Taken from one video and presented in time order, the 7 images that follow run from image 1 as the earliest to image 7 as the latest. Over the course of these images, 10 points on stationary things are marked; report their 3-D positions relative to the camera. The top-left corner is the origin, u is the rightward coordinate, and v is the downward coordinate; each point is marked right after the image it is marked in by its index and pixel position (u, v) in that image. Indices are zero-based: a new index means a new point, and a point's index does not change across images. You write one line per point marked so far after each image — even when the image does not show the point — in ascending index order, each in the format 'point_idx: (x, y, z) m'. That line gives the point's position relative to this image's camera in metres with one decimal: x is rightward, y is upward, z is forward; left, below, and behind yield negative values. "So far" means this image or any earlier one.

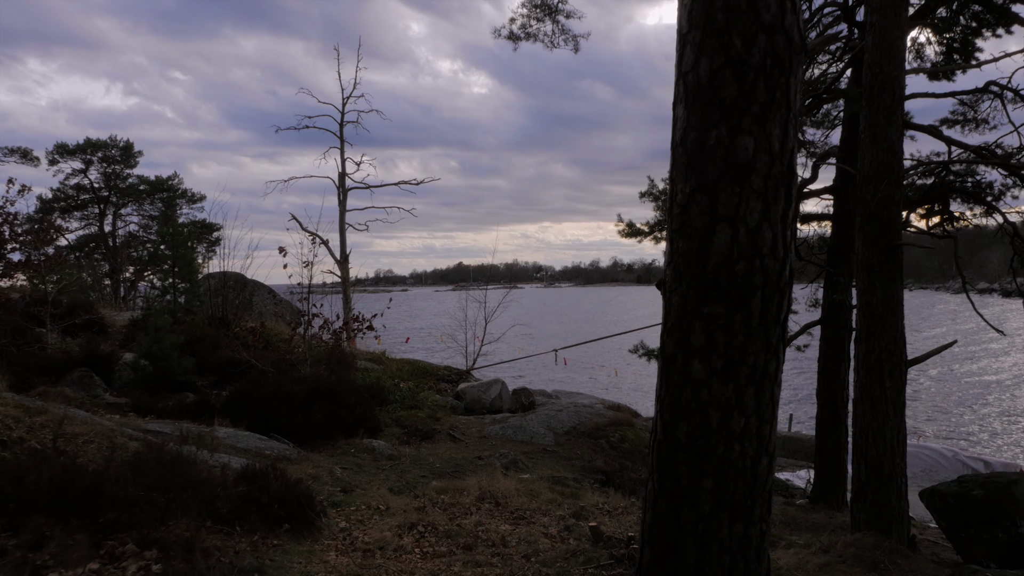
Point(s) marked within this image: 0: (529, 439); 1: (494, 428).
0: (+0.2, -1.4, +8.5) m
1: (-0.2, -1.3, +8.9) m
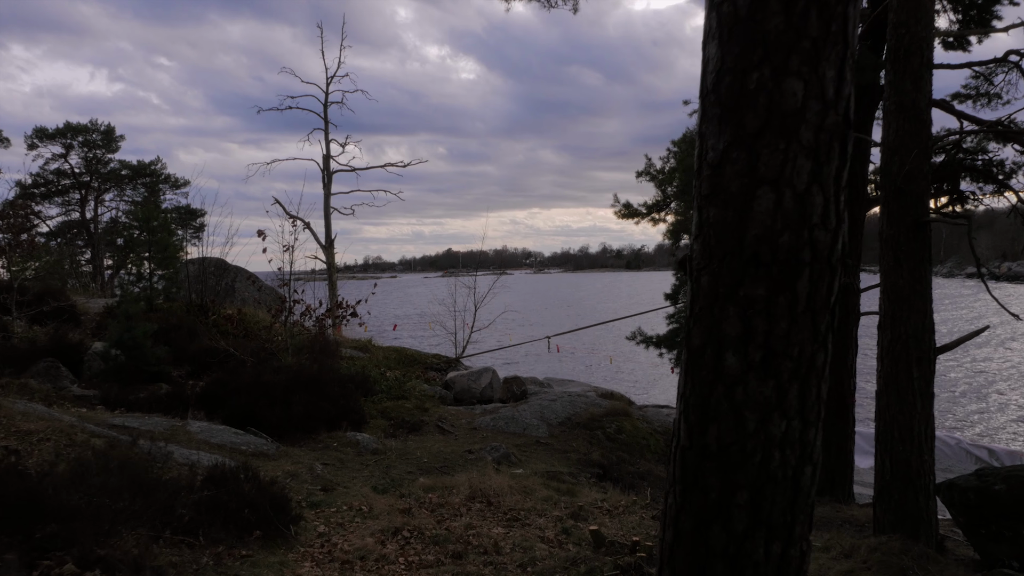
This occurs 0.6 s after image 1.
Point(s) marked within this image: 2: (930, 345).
0: (+0.1, -1.3, +8.1) m
1: (-0.3, -1.2, +8.4) m
2: (+2.0, -0.3, +4.4) m
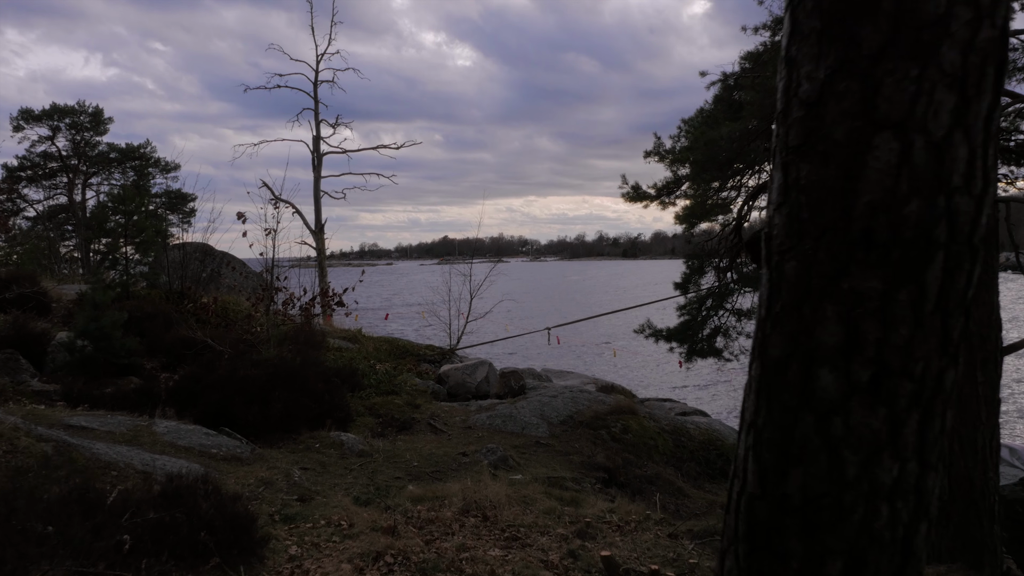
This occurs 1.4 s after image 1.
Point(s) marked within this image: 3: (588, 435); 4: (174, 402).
0: (+0.1, -1.2, +7.5) m
1: (-0.3, -1.1, +7.8) m
2: (+2.0, -0.2, +3.8) m
3: (+0.6, -1.2, +7.5) m
4: (-2.5, -0.9, +6.9) m
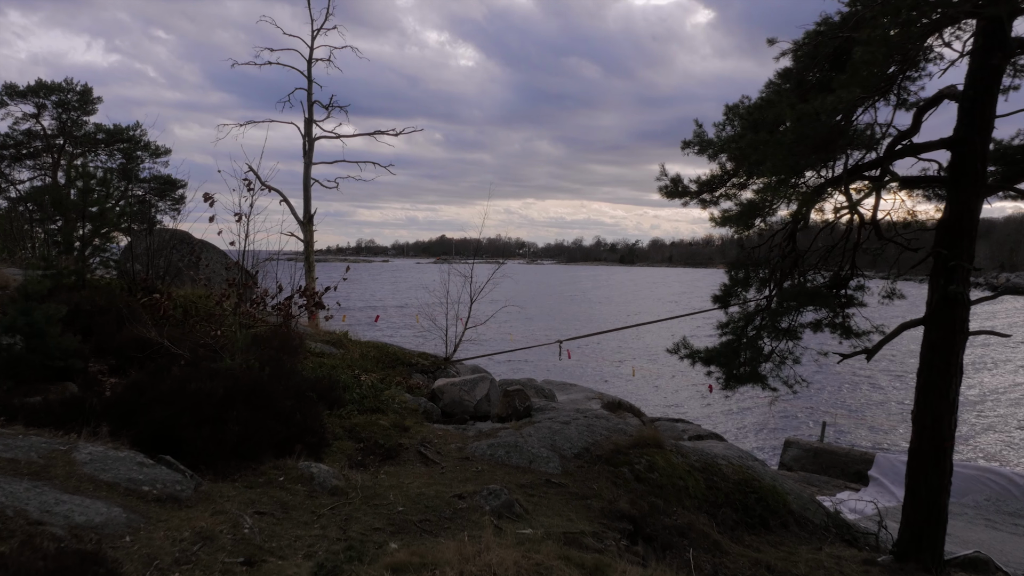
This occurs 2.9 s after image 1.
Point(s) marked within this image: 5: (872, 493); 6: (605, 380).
0: (+0.1, -1.2, +6.3) m
1: (-0.2, -1.1, +6.6) m
2: (+2.1, -0.3, +2.6) m
3: (+0.7, -1.3, +6.3) m
4: (-2.5, -0.8, +5.6) m
5: (+4.2, -2.4, +10.8) m
6: (+1.7, -1.7, +16.6) m
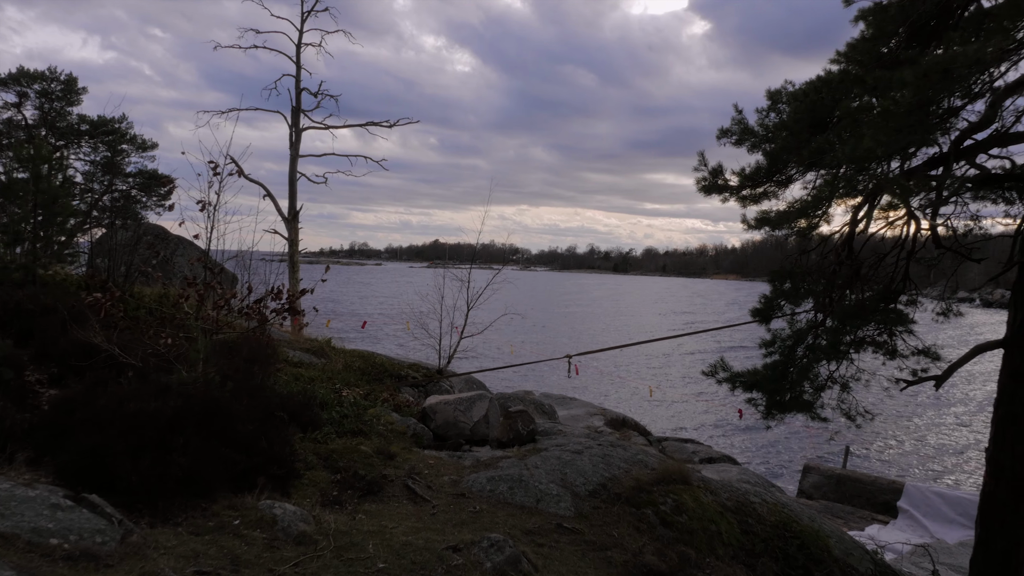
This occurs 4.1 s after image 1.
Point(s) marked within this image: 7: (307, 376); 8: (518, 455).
0: (+0.1, -1.2, +5.3) m
1: (-0.2, -1.2, +5.7) m
2: (+2.2, -0.4, +1.6) m
3: (+0.7, -1.3, +5.3) m
4: (-2.4, -0.8, +4.6) m
5: (+4.2, -2.6, +9.8) m
6: (+1.6, -1.8, +15.6) m
7: (-1.7, -0.7, +7.6) m
8: (0.0, -1.1, +6.2) m
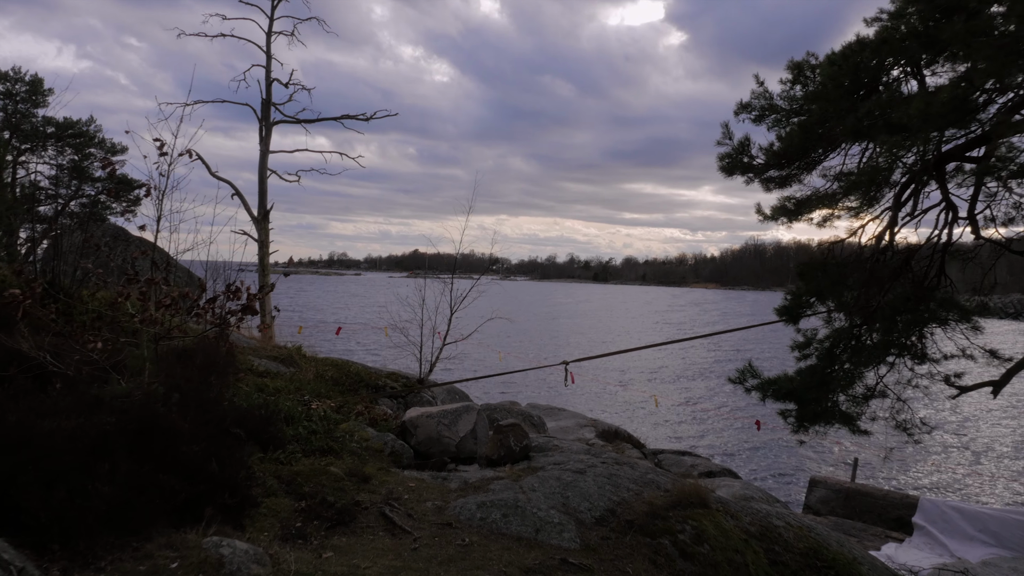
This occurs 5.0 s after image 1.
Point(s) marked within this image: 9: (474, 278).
0: (+0.1, -1.2, +4.5) m
1: (-0.2, -1.1, +4.9) m
2: (+2.2, -0.3, +0.9) m
3: (+0.7, -1.3, +4.6) m
4: (-2.4, -0.8, +3.8) m
5: (+4.1, -2.6, +9.1) m
6: (+1.4, -1.9, +14.8) m
7: (-1.8, -0.7, +6.8) m
8: (0.0, -1.1, +5.4) m
9: (-0.6, +0.2, +15.0) m
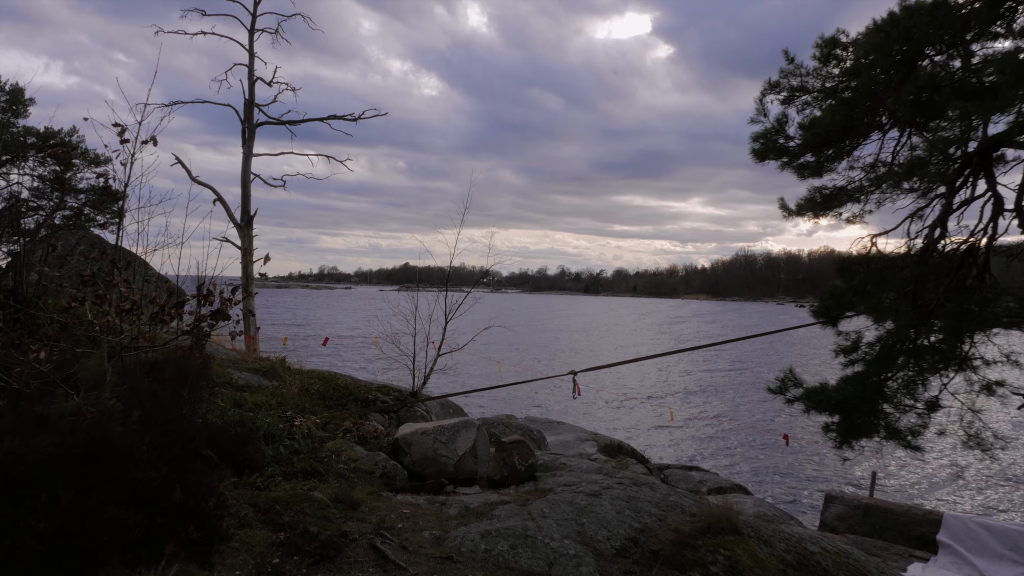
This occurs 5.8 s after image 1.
0: (+0.1, -1.2, +3.9) m
1: (-0.2, -1.1, +4.3) m
2: (+2.3, -0.2, +0.3) m
3: (+0.7, -1.3, +4.0) m
4: (-2.4, -0.8, +3.2) m
5: (+4.1, -2.6, +8.6) m
6: (+1.3, -2.0, +14.2) m
7: (-1.8, -0.8, +6.2) m
8: (0.0, -1.1, +4.8) m
9: (-0.7, +0.1, +14.4) m
